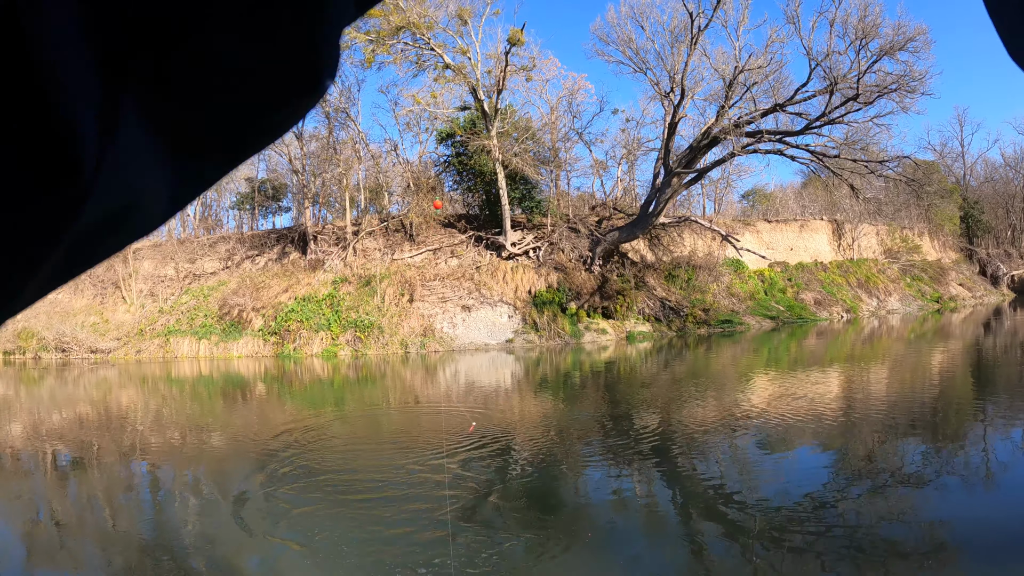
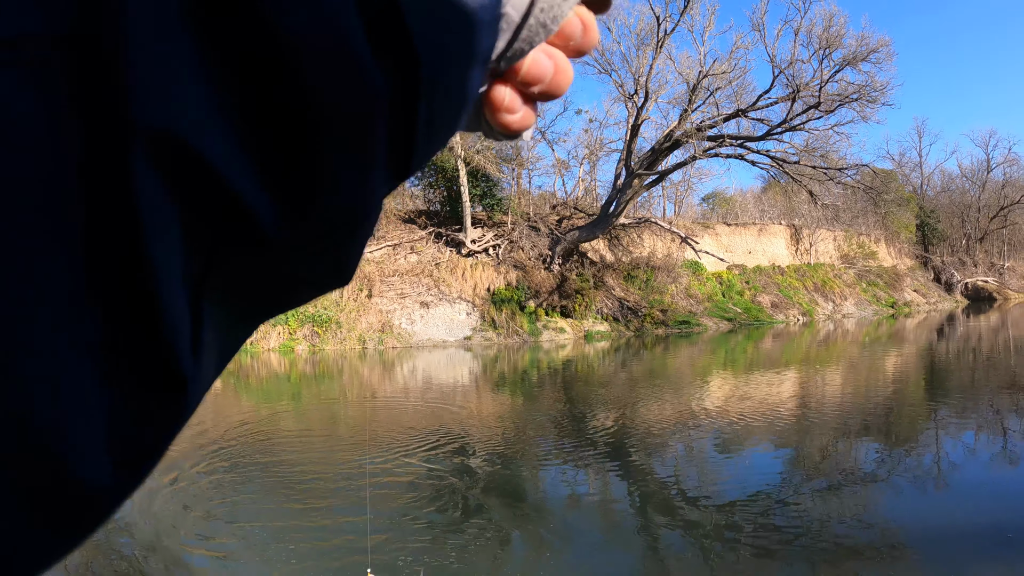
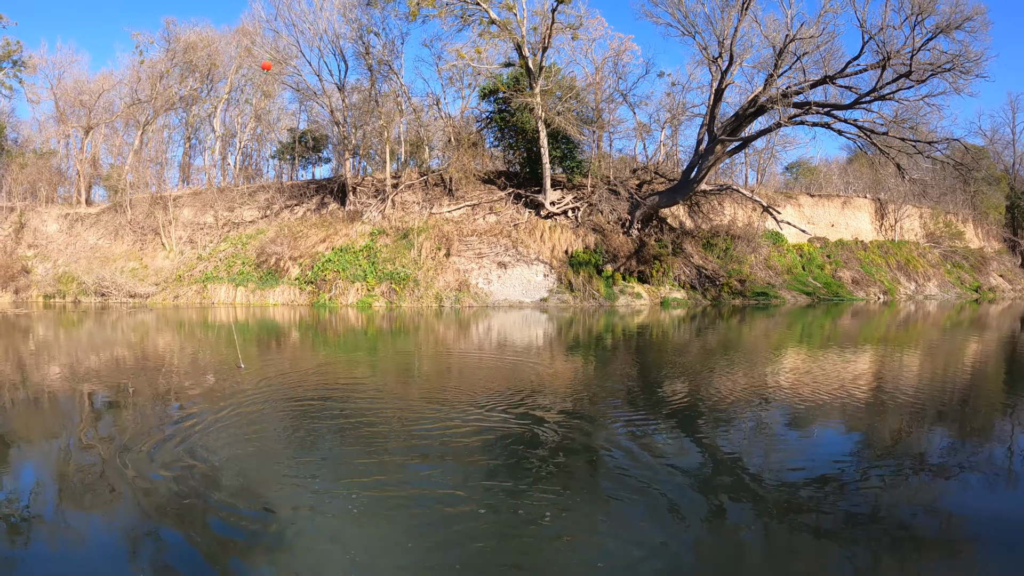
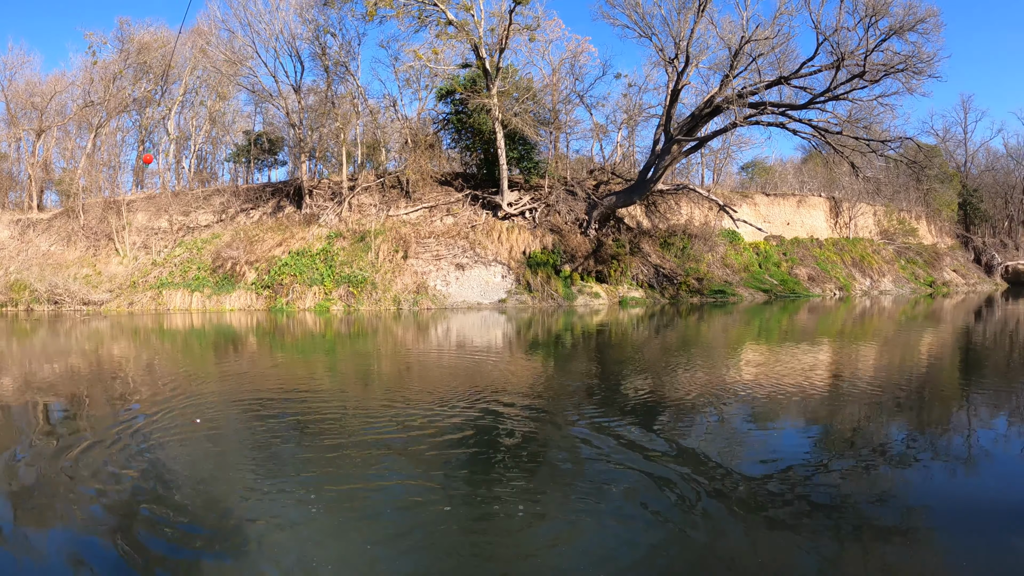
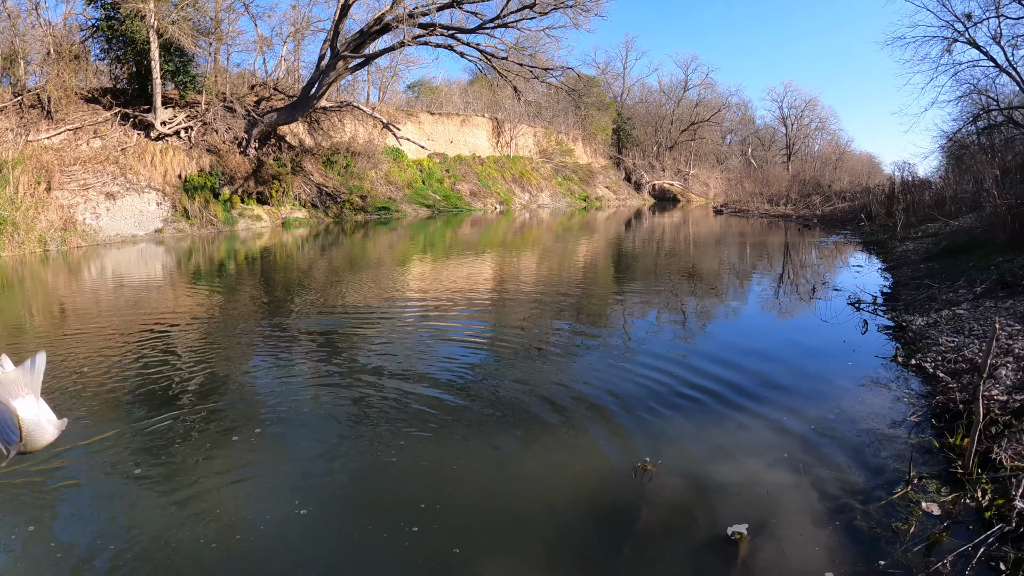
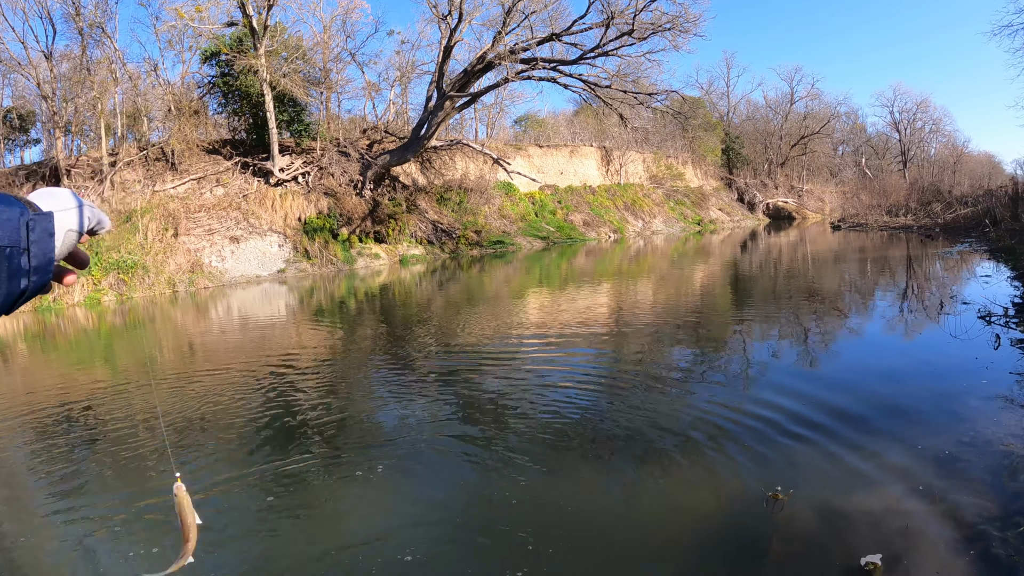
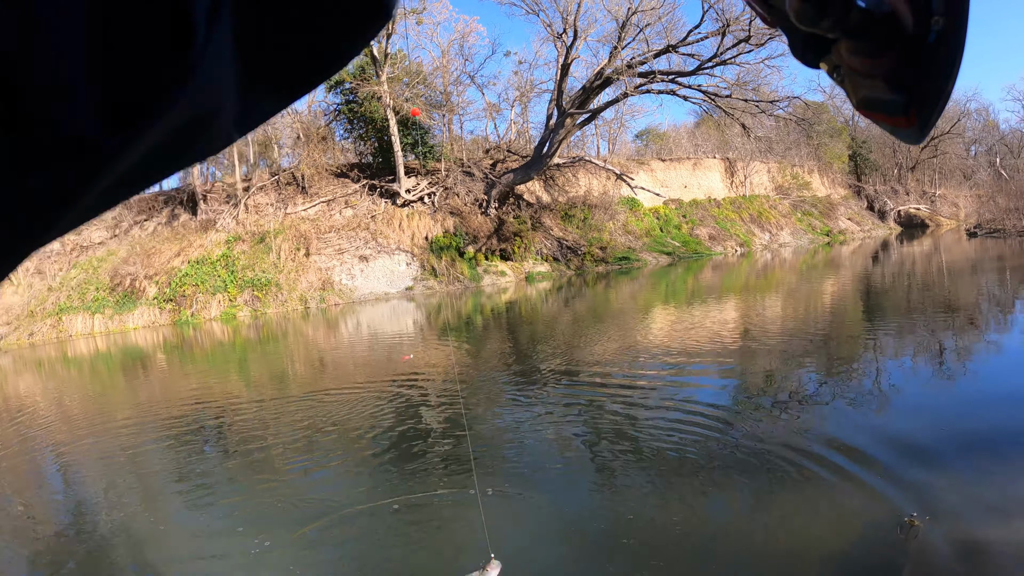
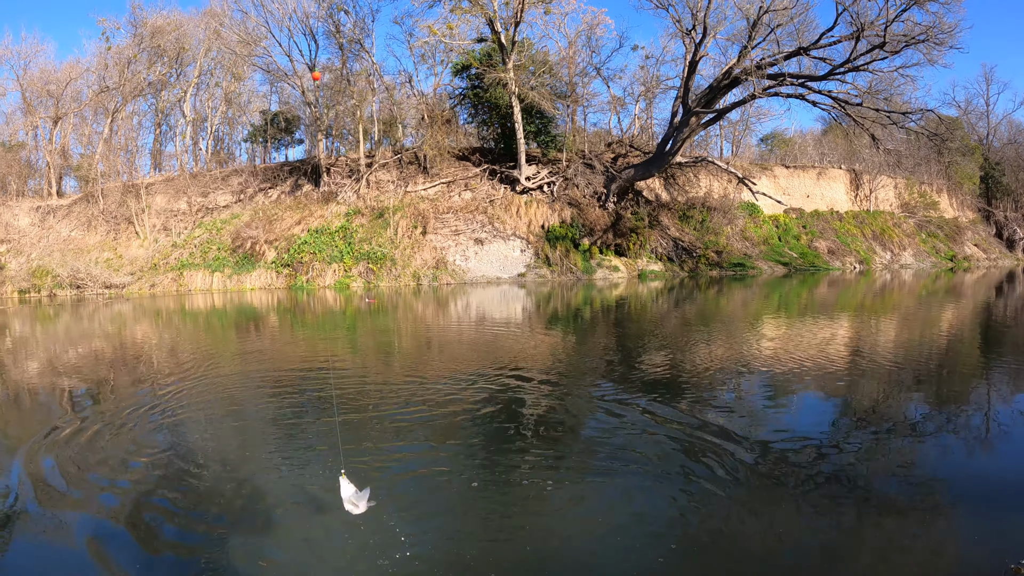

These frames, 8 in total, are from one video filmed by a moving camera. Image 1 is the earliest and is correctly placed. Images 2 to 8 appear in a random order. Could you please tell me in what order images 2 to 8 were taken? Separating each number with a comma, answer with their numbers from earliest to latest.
2, 3, 4, 8, 7, 6, 5
